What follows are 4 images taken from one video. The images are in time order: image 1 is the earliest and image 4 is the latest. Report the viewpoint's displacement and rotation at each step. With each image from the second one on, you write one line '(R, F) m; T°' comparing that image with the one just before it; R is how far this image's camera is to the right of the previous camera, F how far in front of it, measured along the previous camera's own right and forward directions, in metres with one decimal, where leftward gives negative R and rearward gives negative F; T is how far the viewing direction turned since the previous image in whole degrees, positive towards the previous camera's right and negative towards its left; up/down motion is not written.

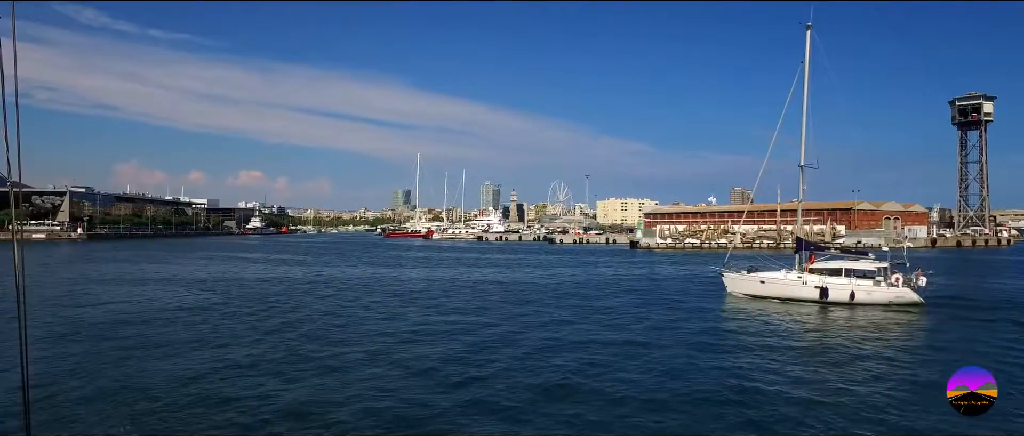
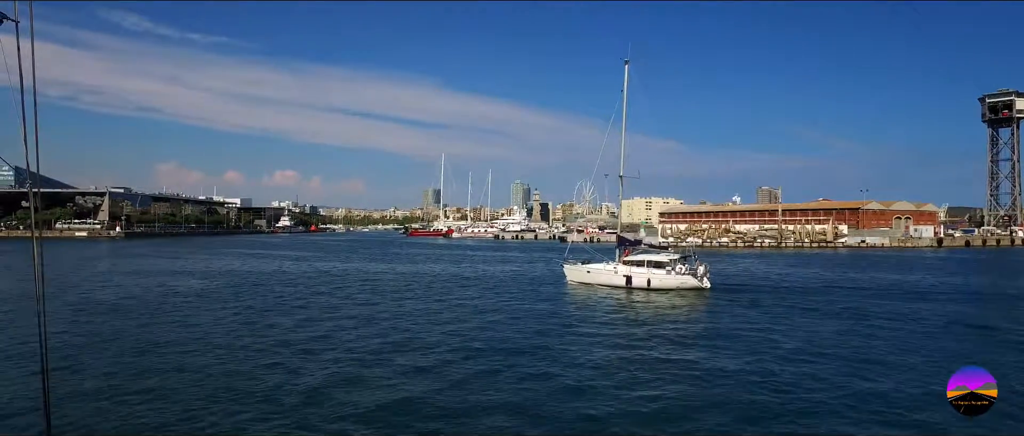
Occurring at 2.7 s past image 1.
(+2.4, -1.8) m; -3°
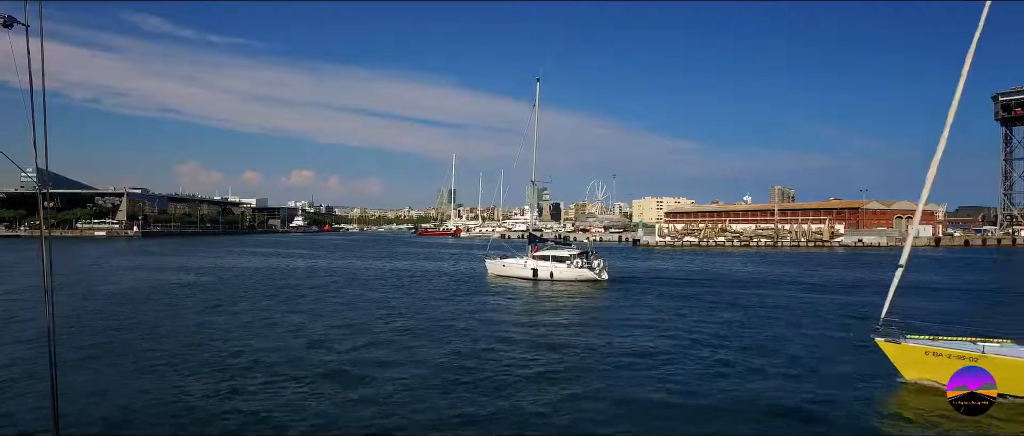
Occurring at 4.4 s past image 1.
(+1.5, -1.2) m; -1°
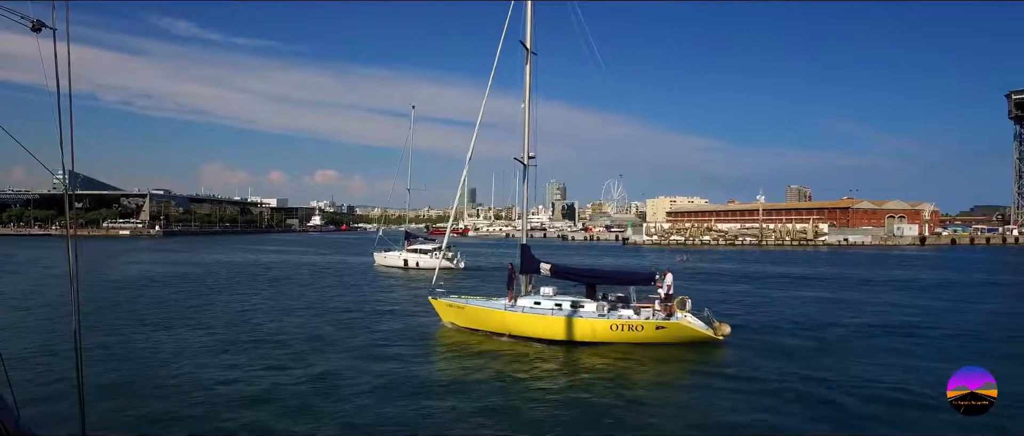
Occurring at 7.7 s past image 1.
(+2.9, -2.3) m; -2°
